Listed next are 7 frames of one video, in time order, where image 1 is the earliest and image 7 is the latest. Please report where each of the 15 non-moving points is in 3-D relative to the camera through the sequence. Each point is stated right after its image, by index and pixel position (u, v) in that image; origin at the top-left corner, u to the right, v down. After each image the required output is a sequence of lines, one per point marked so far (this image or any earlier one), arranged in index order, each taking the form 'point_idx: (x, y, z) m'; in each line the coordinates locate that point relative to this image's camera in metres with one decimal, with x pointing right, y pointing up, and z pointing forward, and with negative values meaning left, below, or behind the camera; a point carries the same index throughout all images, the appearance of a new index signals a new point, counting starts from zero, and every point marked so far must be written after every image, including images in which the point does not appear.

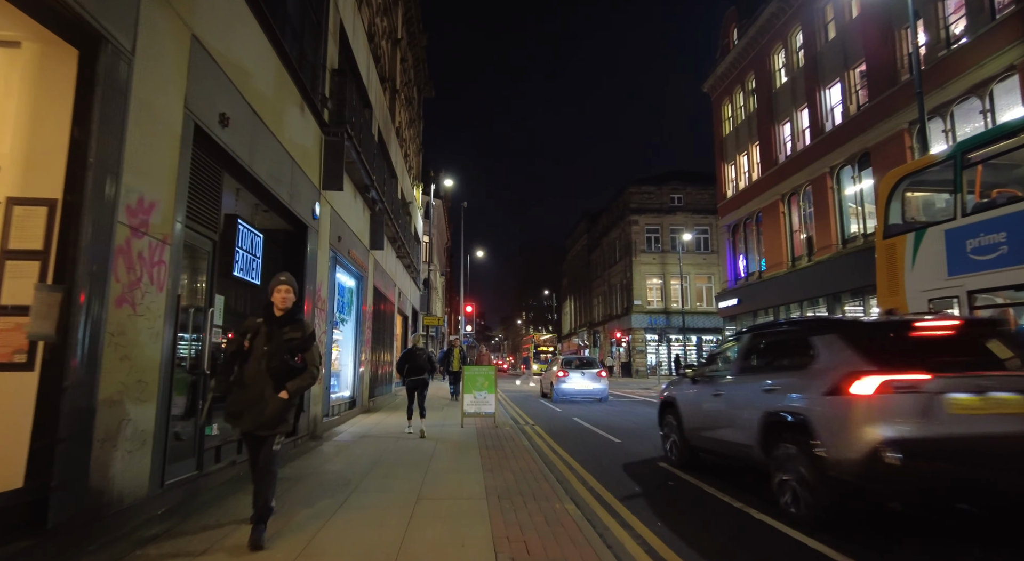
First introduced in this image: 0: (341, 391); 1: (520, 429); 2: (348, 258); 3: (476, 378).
0: (-3.9, -2.5, +13.3) m
1: (+0.2, -3.1, +12.0) m
2: (-3.5, +0.5, +12.6) m
3: (-0.7, -1.9, +11.5) m
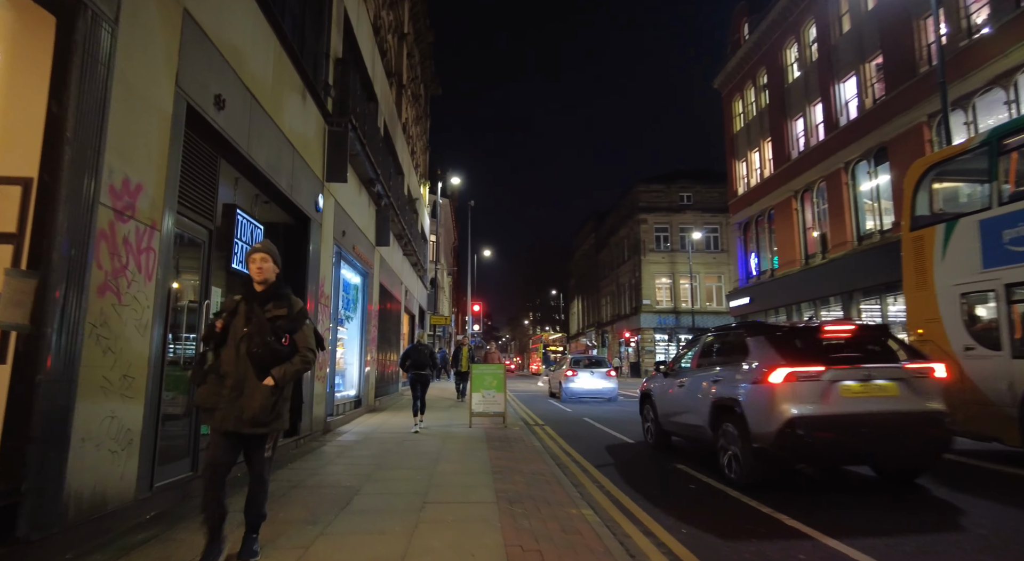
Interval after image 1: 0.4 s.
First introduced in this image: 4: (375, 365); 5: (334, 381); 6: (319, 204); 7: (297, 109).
0: (-3.7, -2.4, +13.0) m
1: (+0.3, -3.0, +11.7) m
2: (-3.3, +0.6, +12.3) m
3: (-0.5, -1.8, +11.2) m
4: (-3.6, -2.2, +15.3) m
5: (-3.5, -1.9, +11.4) m
6: (-3.1, +1.2, +9.4) m
7: (-3.0, +2.4, +8.3) m
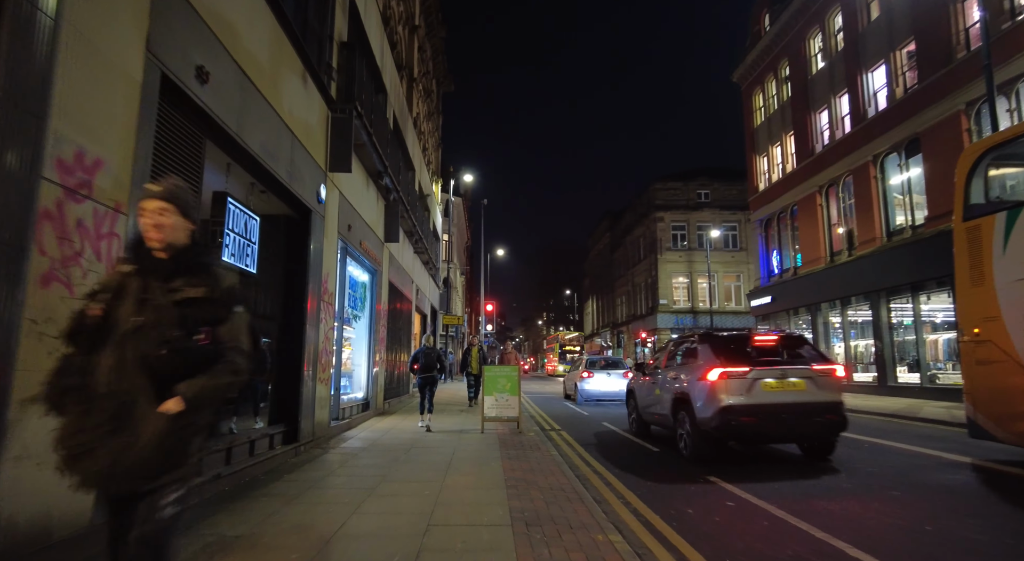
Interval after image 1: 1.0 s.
0: (-3.4, -2.4, +12.4) m
1: (+0.6, -2.9, +11.0) m
2: (-3.0, +0.6, +11.7) m
3: (-0.3, -1.8, +10.5) m
4: (-3.2, -2.2, +14.8) m
5: (-3.2, -1.9, +10.8) m
6: (-2.9, +1.3, +8.9) m
7: (-2.8, +2.5, +7.7) m
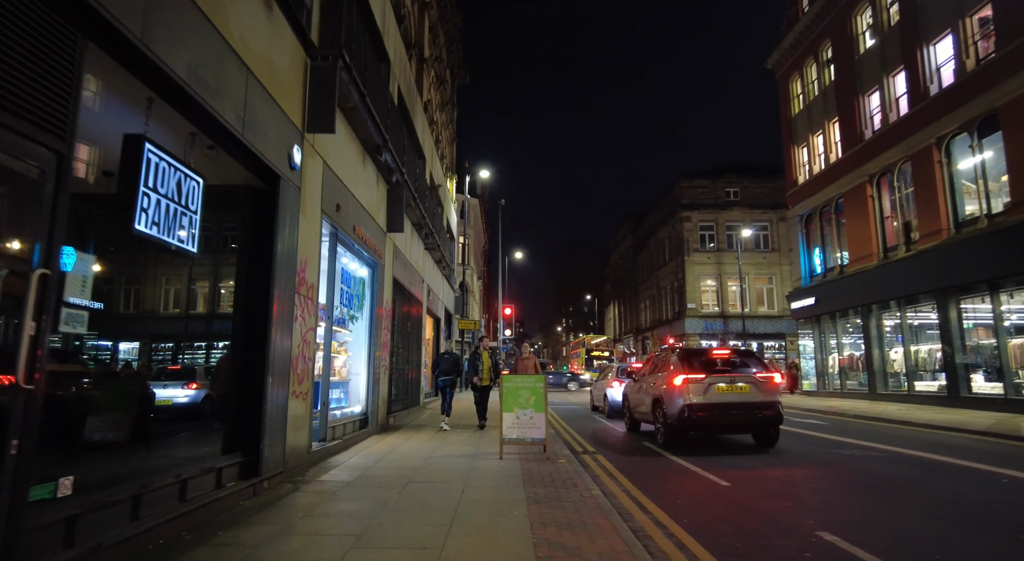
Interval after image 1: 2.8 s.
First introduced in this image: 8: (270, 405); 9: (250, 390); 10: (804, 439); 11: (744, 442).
0: (-3.0, -2.3, +10.6) m
1: (+1.0, -2.8, +9.0) m
2: (-2.7, +0.7, +9.9) m
3: (+0.1, -1.6, +8.6) m
4: (-2.7, -2.1, +12.9) m
5: (-2.9, -1.8, +9.0) m
6: (-2.6, +1.5, +7.0) m
7: (-2.6, +2.7, +5.9) m
8: (-2.7, -1.4, +6.4) m
9: (-2.9, -1.2, +6.4) m
10: (+5.8, -3.1, +11.6) m
11: (+4.4, -3.0, +11.1) m
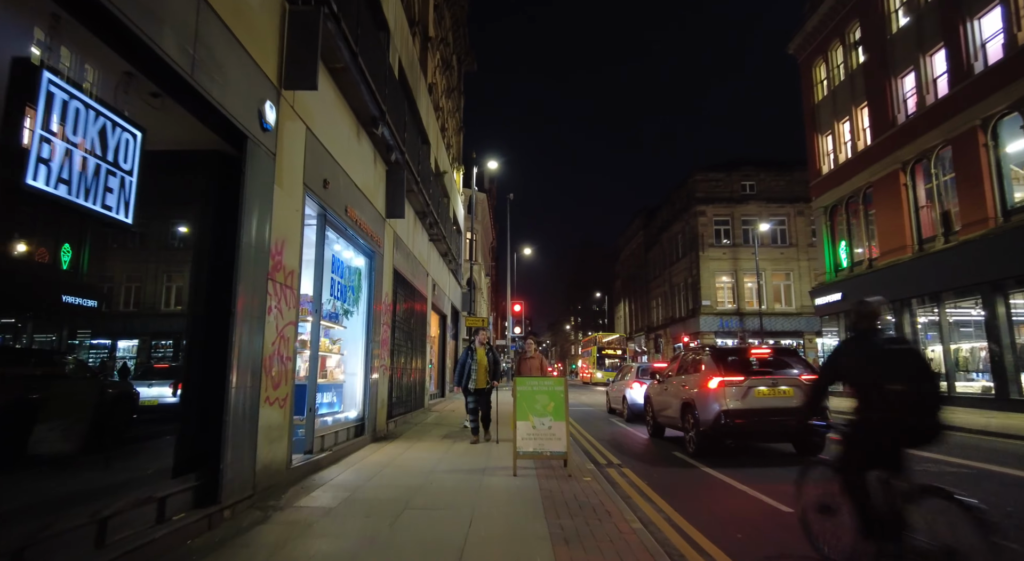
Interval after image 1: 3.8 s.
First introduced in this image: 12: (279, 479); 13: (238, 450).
0: (-2.8, -2.1, +9.4) m
1: (+1.2, -2.6, +7.8) m
2: (-2.5, +0.9, +8.7) m
3: (+0.3, -1.5, +7.4) m
4: (-2.5, -1.9, +11.7) m
5: (-2.7, -1.6, +7.8) m
6: (-2.4, +1.6, +5.9) m
7: (-2.4, +2.8, +4.7) m
8: (-2.5, -1.2, +5.3) m
9: (-2.7, -1.0, +5.2) m
10: (+6.0, -2.9, +10.3) m
11: (+4.6, -2.9, +9.8) m
12: (-2.5, -2.1, +6.2) m
13: (-2.5, -1.5, +5.3) m
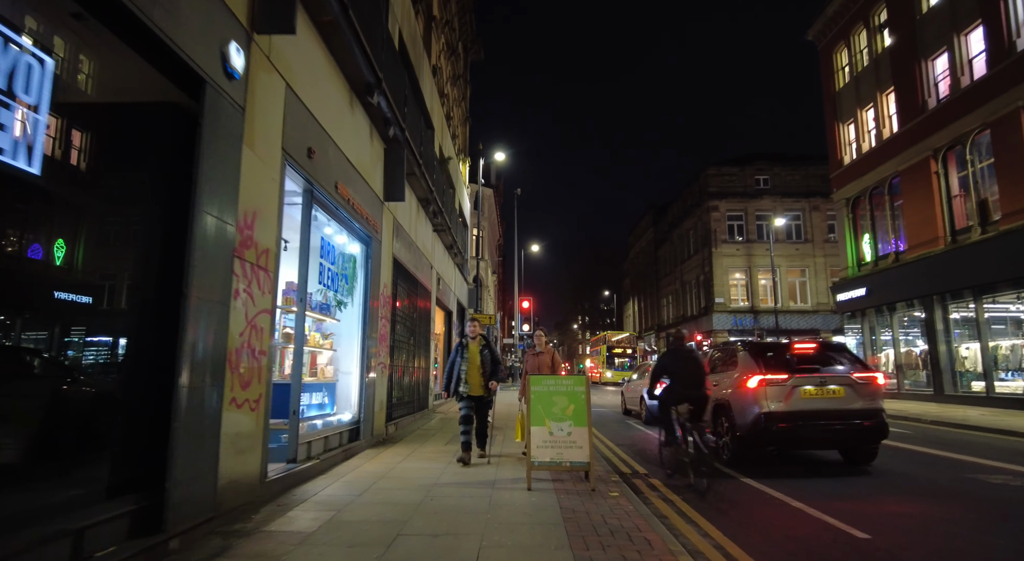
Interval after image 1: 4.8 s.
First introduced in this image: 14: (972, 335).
0: (-2.6, -1.9, +8.4) m
1: (+1.4, -2.4, +6.8) m
2: (-2.3, +1.1, +7.8) m
3: (+0.4, -1.3, +6.4) m
4: (-2.3, -1.7, +10.8) m
5: (-2.5, -1.4, +6.8) m
6: (-2.3, +1.8, +4.9) m
7: (-2.3, +3.0, +3.8) m
8: (-2.4, -1.0, +4.3) m
9: (-2.6, -0.8, +4.2) m
10: (+6.2, -2.7, +9.2) m
11: (+4.8, -2.7, +8.8) m
12: (-2.3, -1.9, +5.2) m
13: (-2.4, -1.4, +4.3) m
14: (+14.9, -1.8, +18.9) m
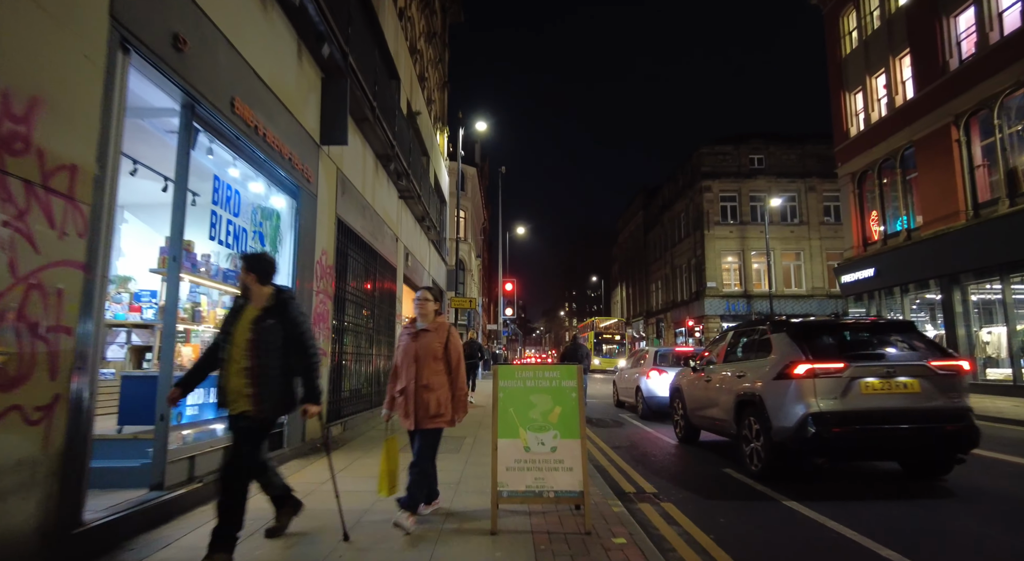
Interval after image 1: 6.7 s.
0: (-3.0, -1.5, +6.4) m
1: (+1.0, -2.0, +4.9) m
2: (-2.6, +1.5, +5.7) m
3: (+0.1, -0.9, +4.4) m
4: (-2.7, -1.2, +8.7) m
5: (-2.8, -1.0, +4.8) m
6: (-2.6, +2.2, +2.8) m
7: (-2.6, +3.3, +1.6) m
8: (-2.6, -0.7, +2.2) m
9: (-2.8, -0.5, +2.2) m
10: (+5.8, -2.3, +7.4) m
11: (+4.4, -2.2, +6.9) m
12: (-2.6, -1.5, +3.2) m
13: (-2.6, -1.0, +2.3) m
14: (+14.3, -1.1, +17.2) m
